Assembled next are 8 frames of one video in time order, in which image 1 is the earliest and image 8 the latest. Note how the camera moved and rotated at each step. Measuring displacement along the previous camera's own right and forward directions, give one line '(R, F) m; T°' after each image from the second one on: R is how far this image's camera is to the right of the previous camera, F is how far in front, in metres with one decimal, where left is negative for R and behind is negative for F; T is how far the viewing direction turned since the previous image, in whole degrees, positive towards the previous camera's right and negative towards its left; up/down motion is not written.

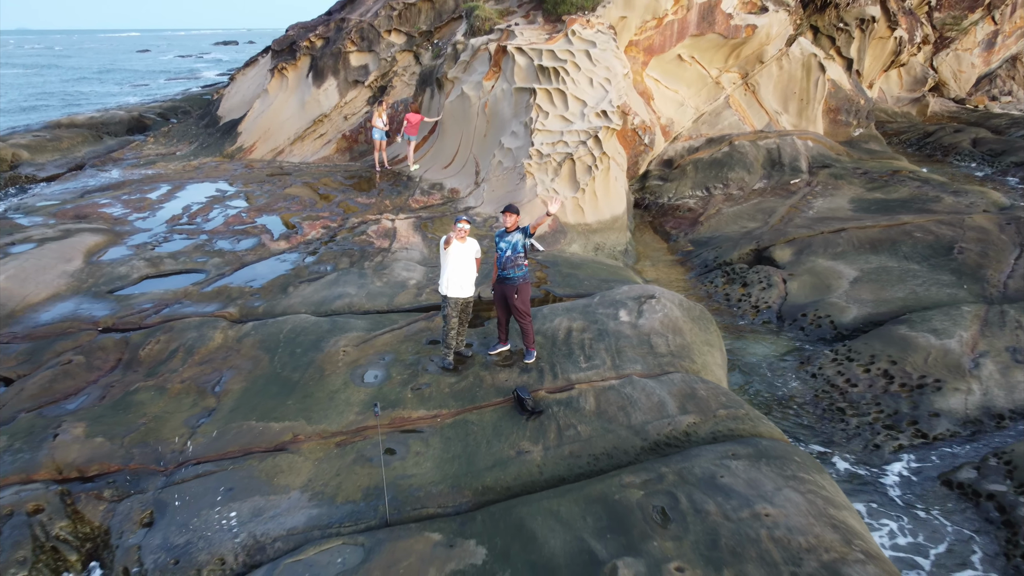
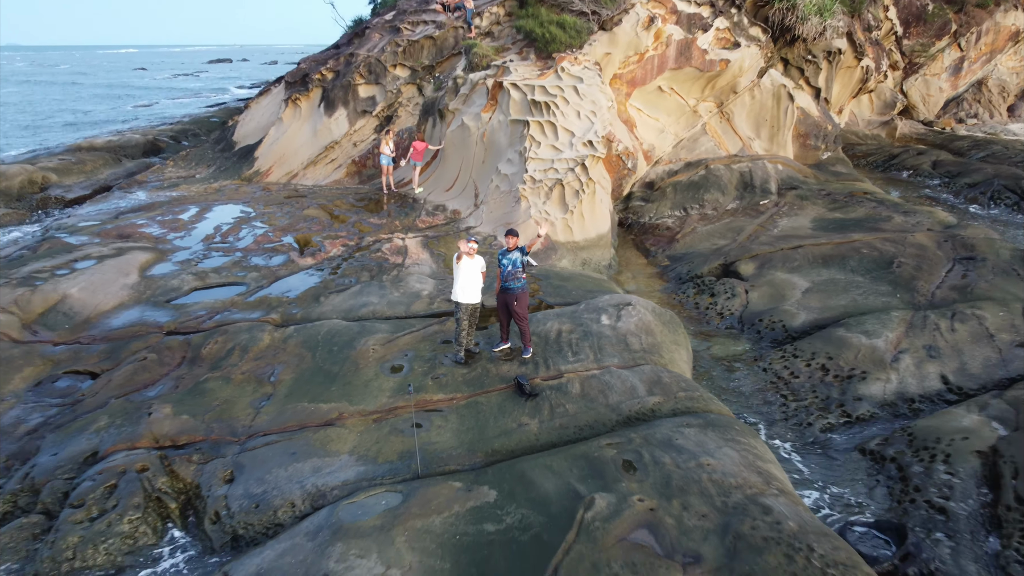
(0.0, -0.6) m; +1°
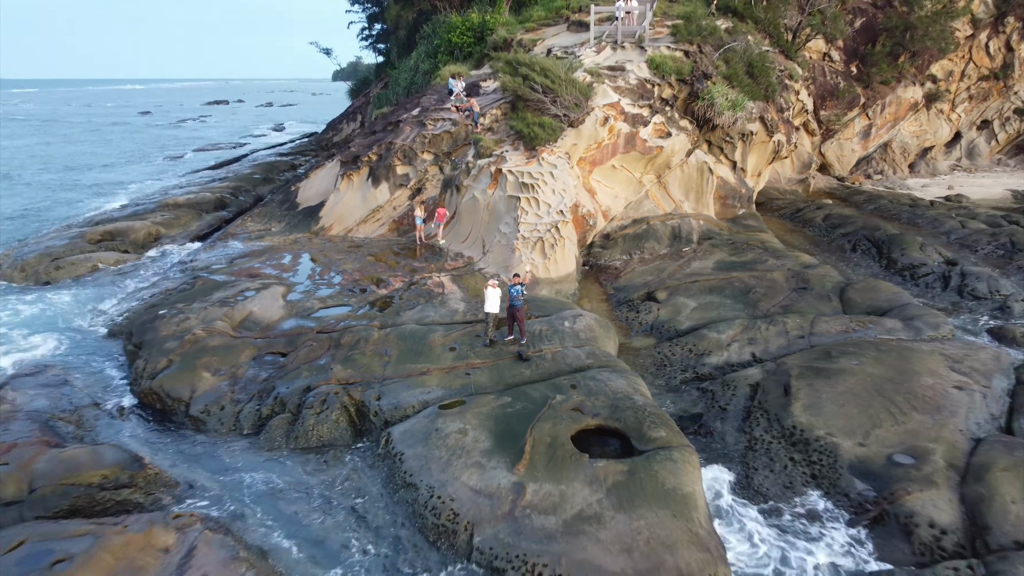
(-0.2, -3.0) m; +1°
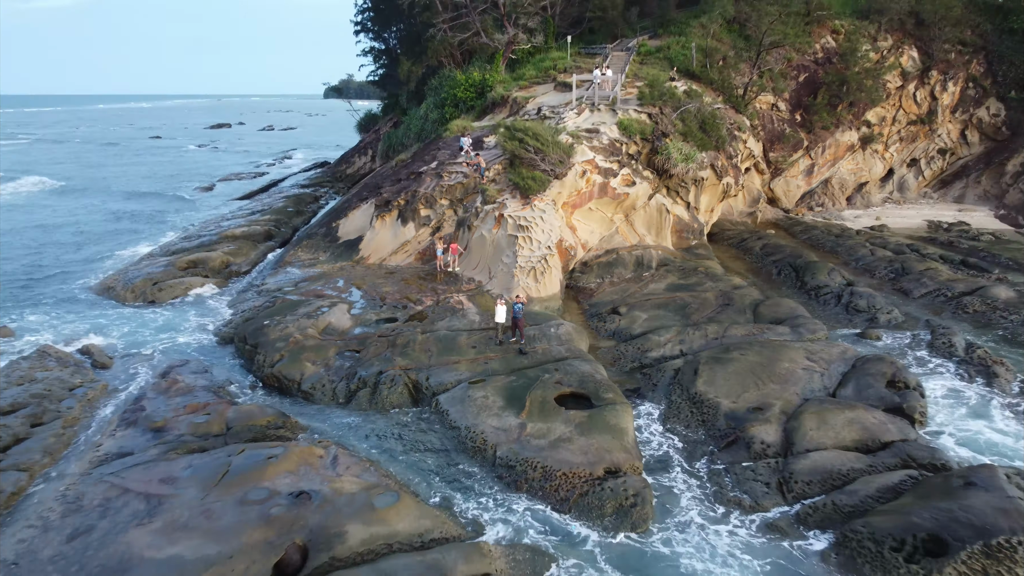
(-0.1, -3.0) m; +1°
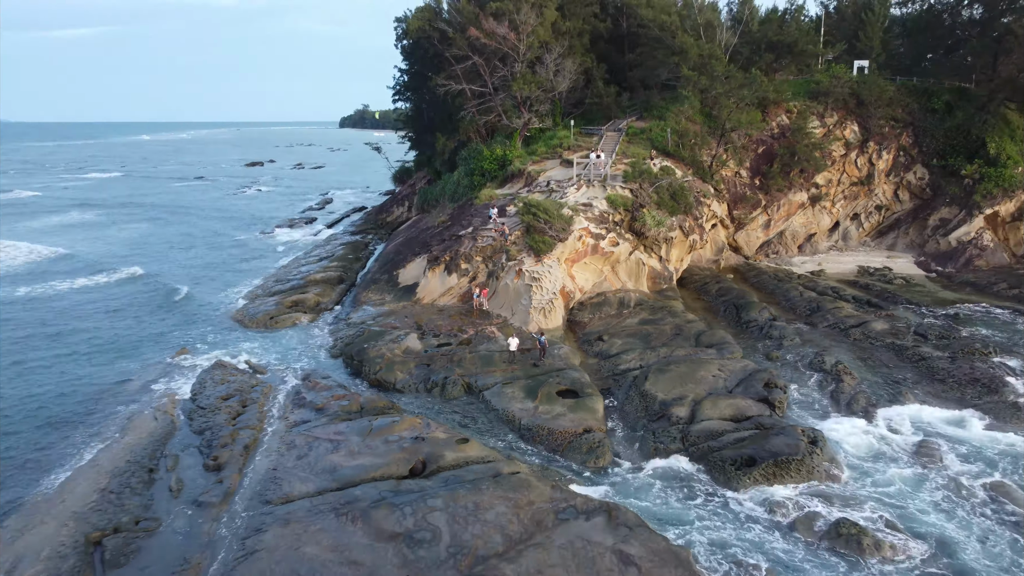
(-0.1, -5.1) m; -1°
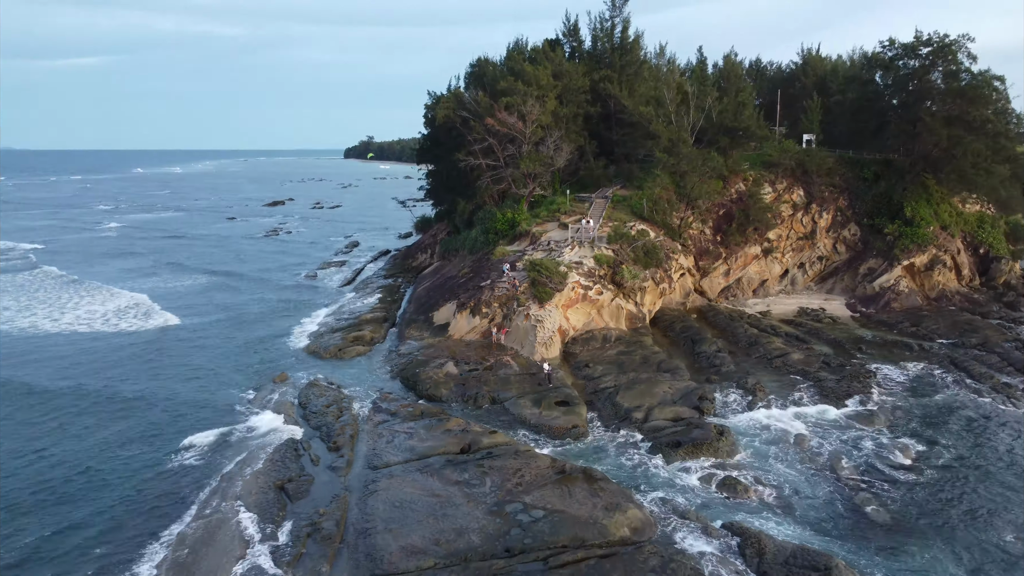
(-0.3, -6.0) m; 0°
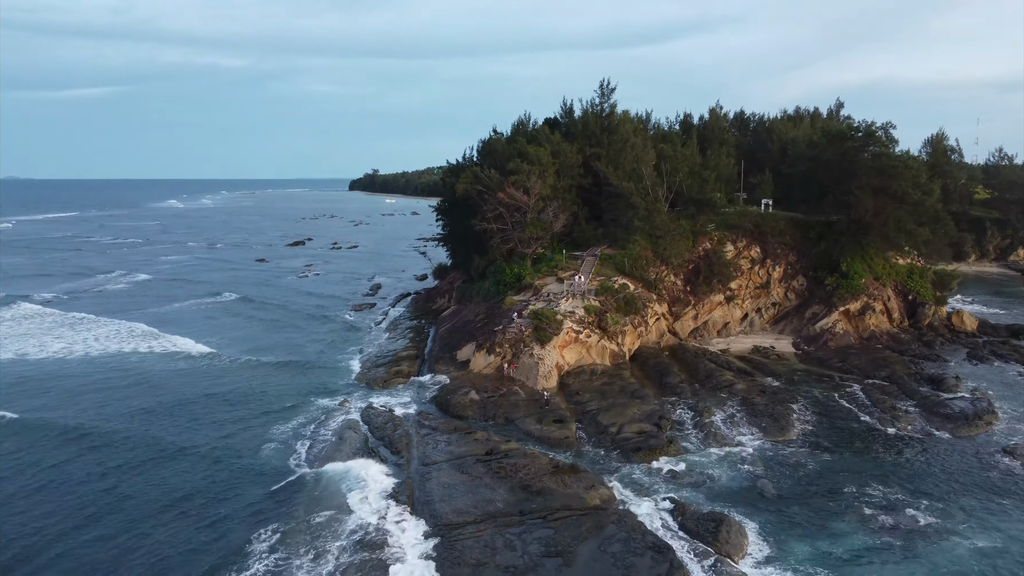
(-0.2, -6.9) m; 0°
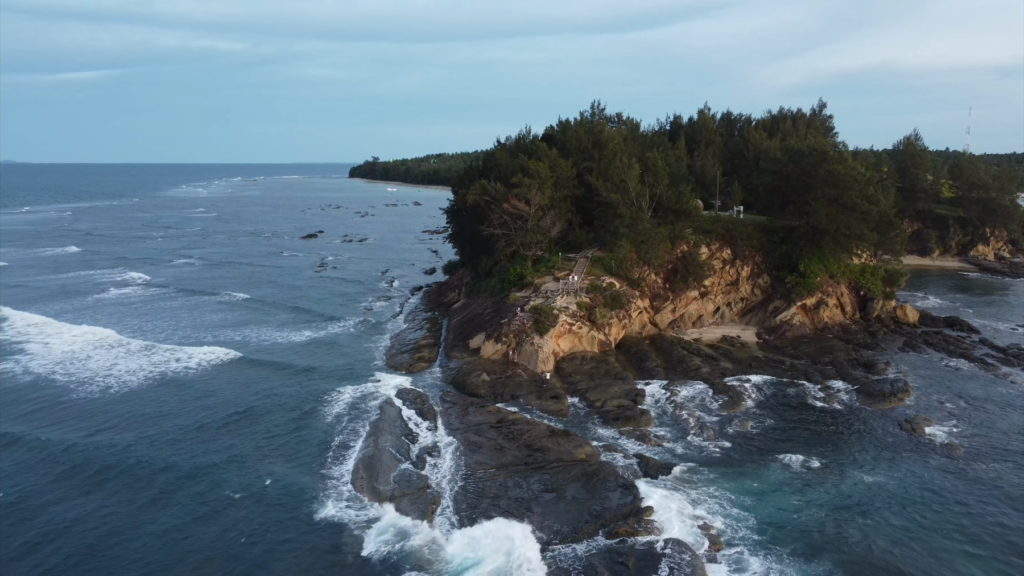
(-0.3, -6.1) m; 0°
